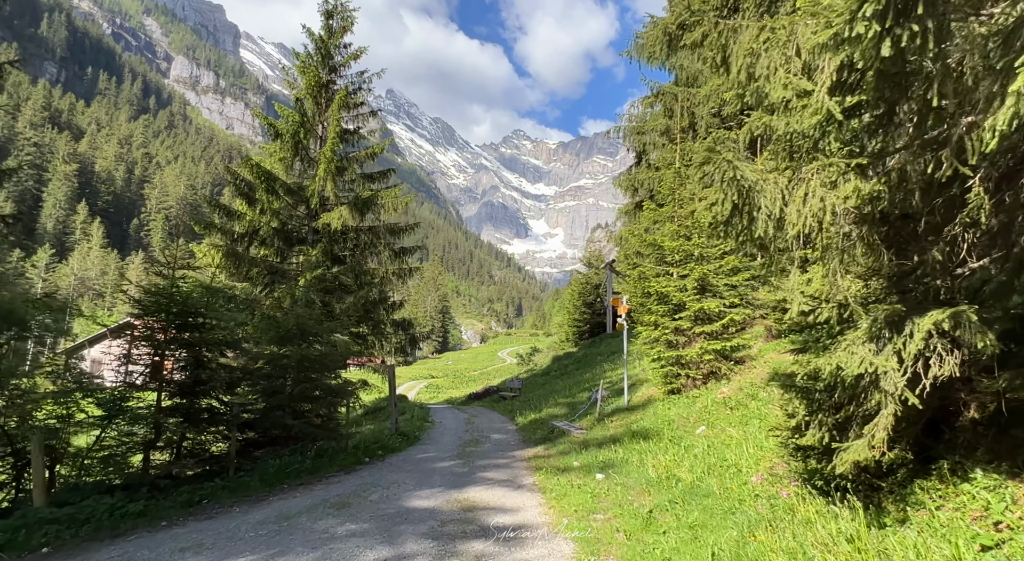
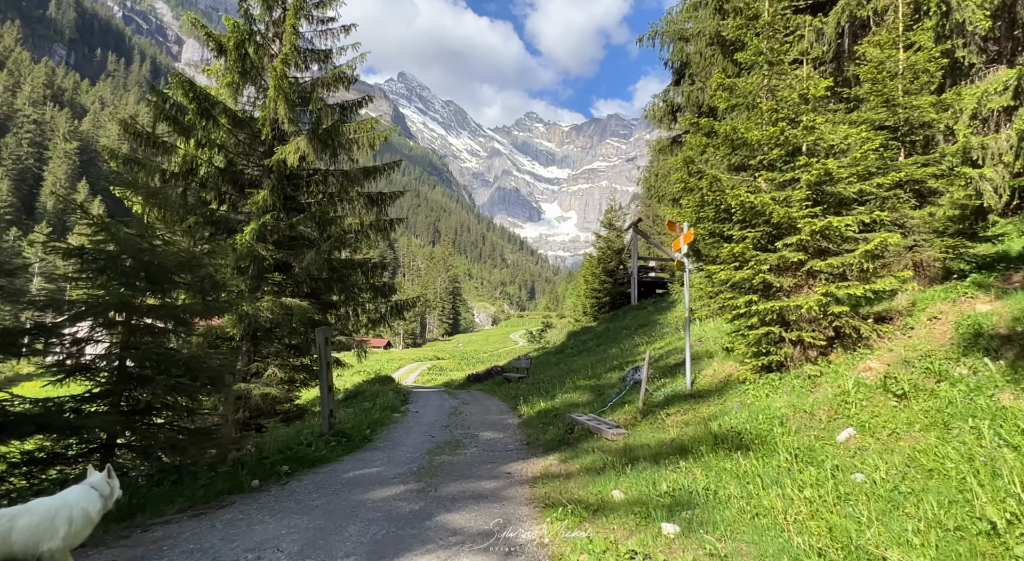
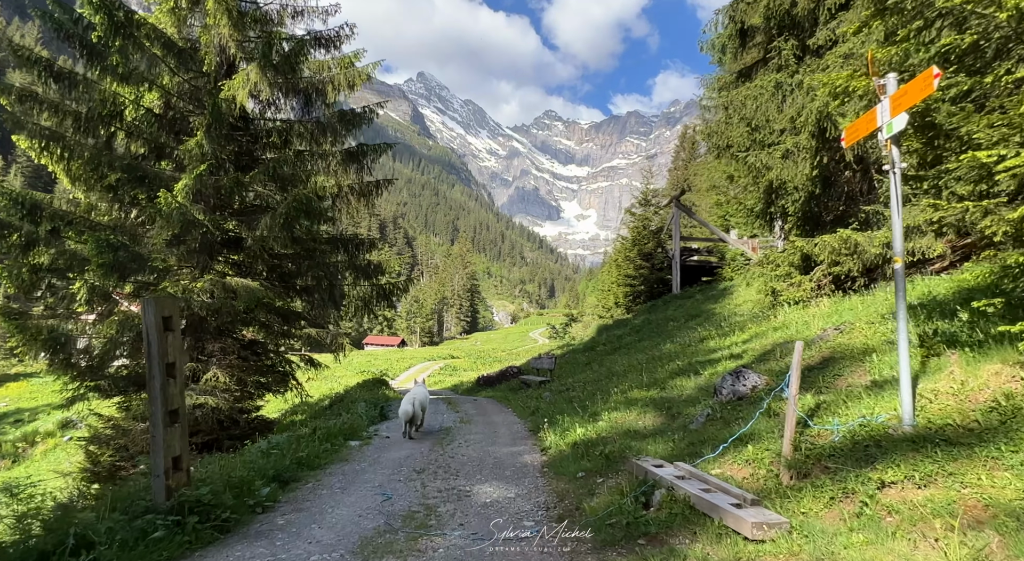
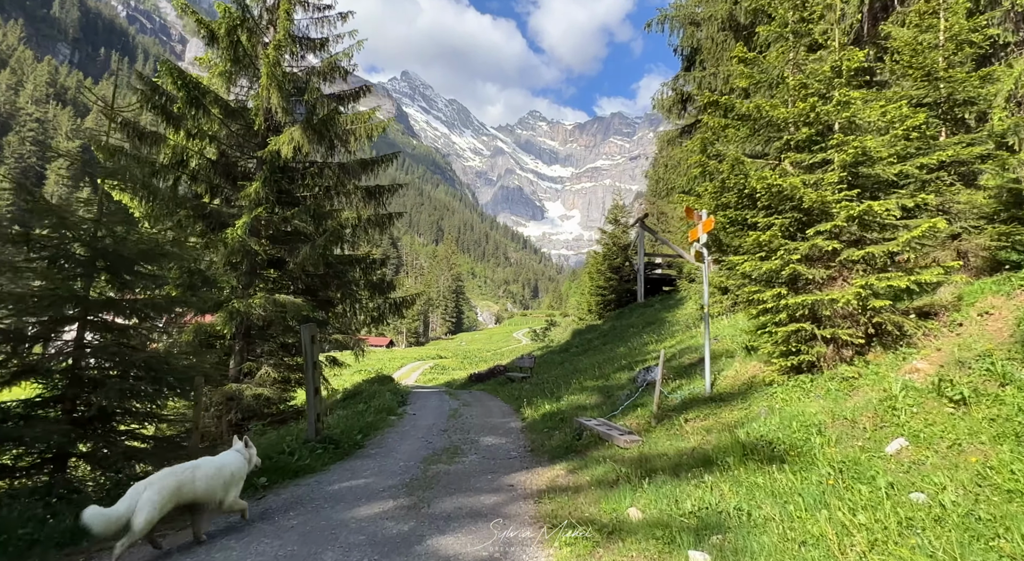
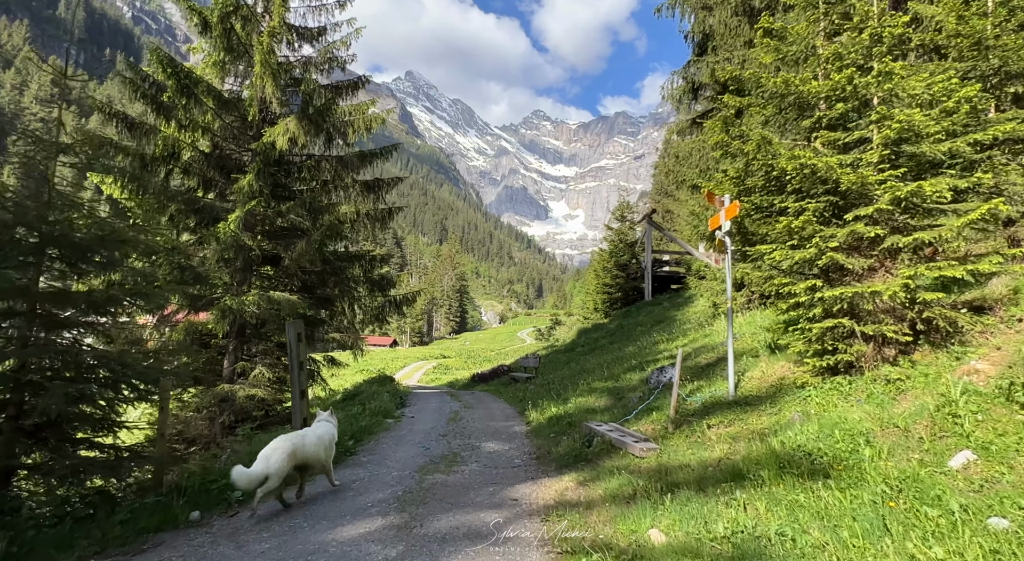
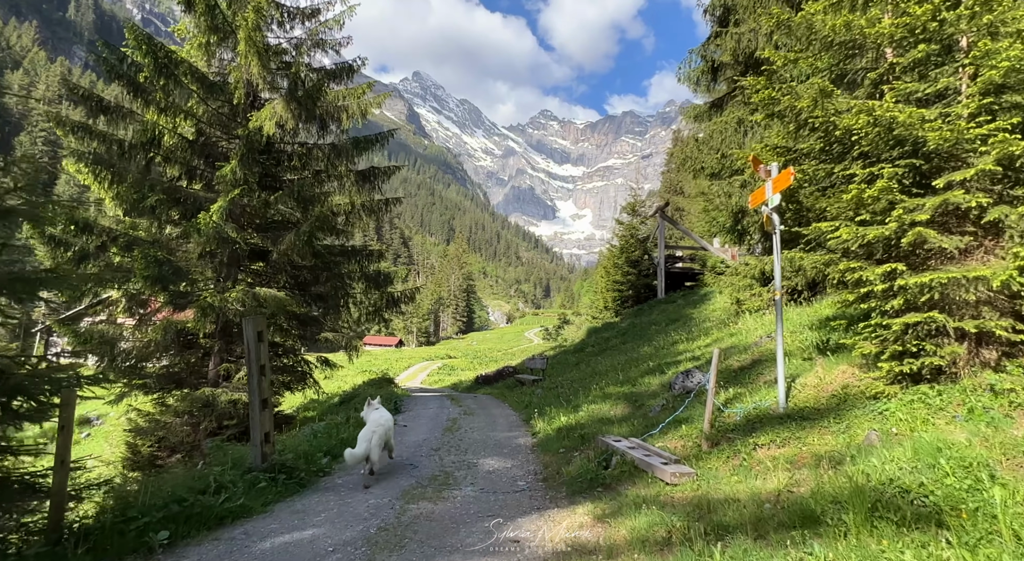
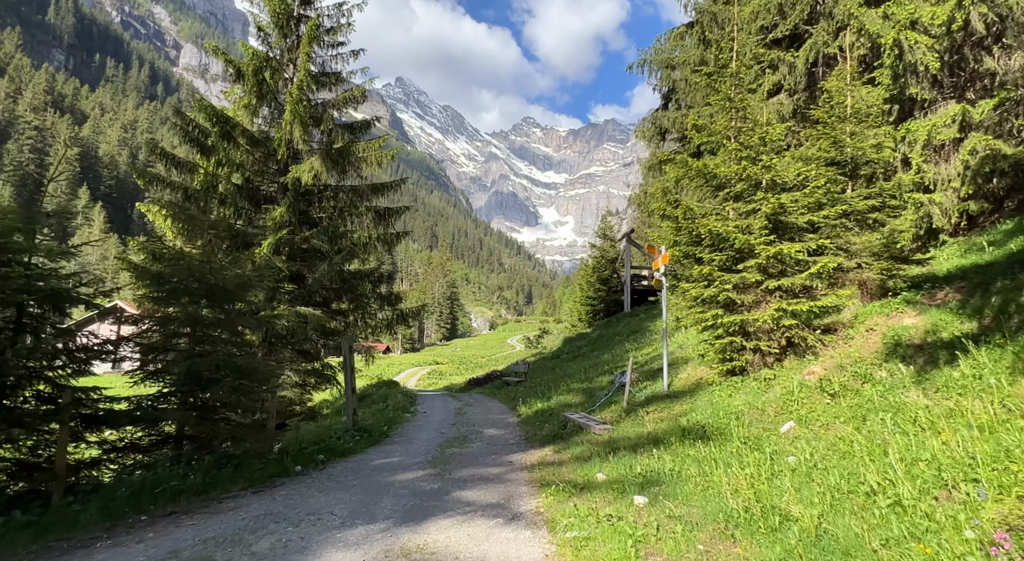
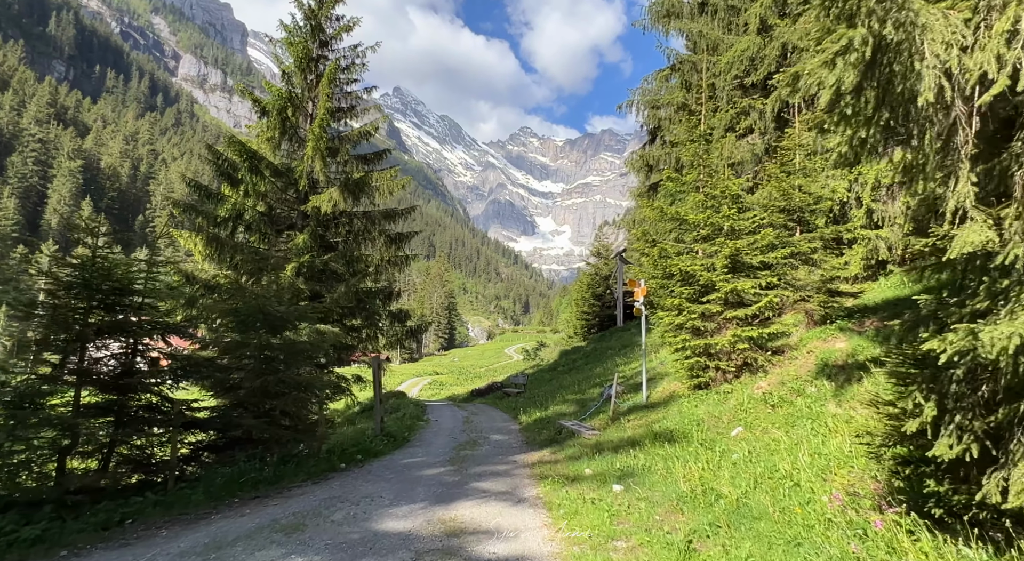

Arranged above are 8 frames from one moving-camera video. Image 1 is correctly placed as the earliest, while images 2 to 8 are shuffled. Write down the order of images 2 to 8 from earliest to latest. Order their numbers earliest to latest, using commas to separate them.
8, 7, 2, 4, 5, 6, 3
